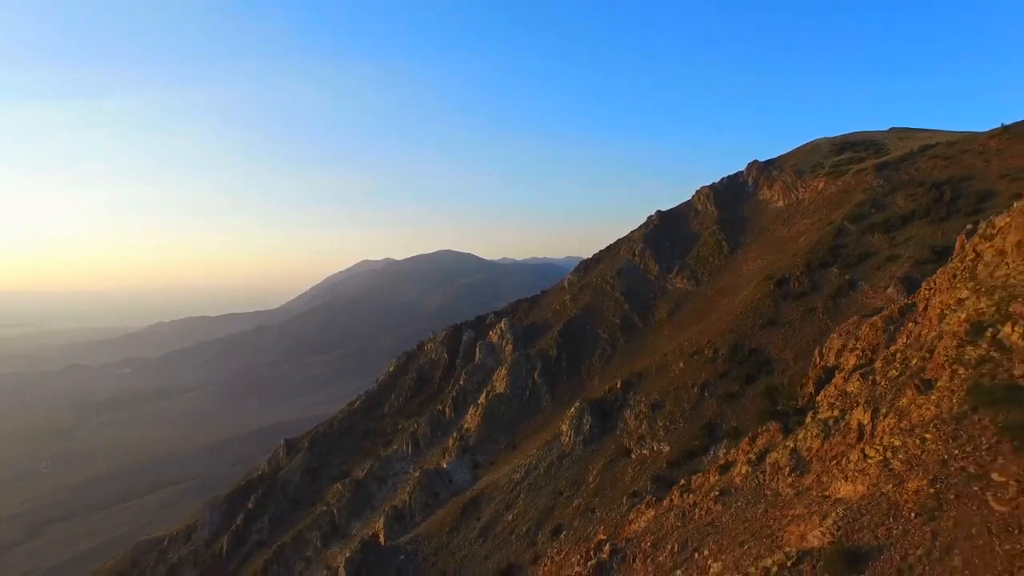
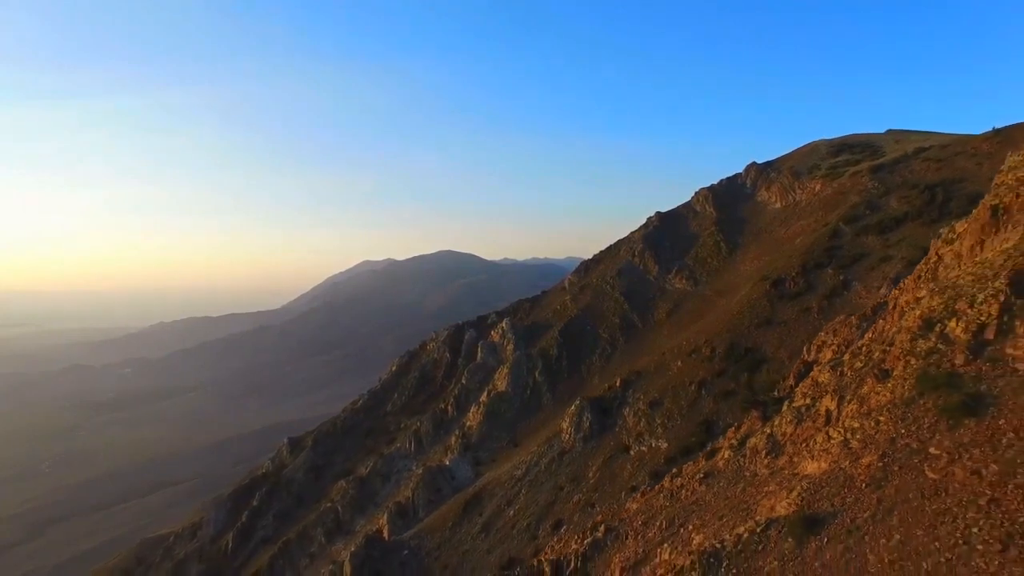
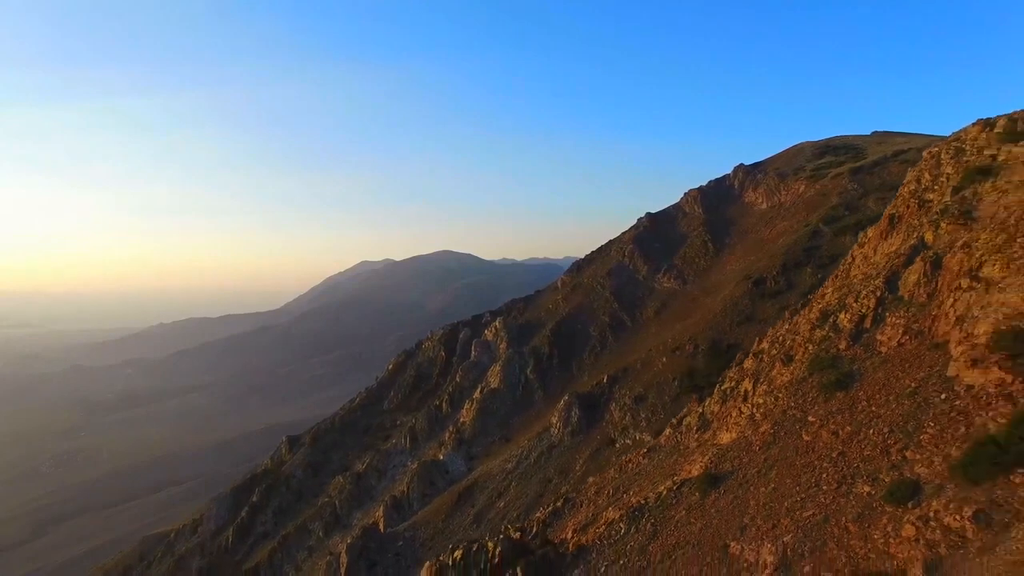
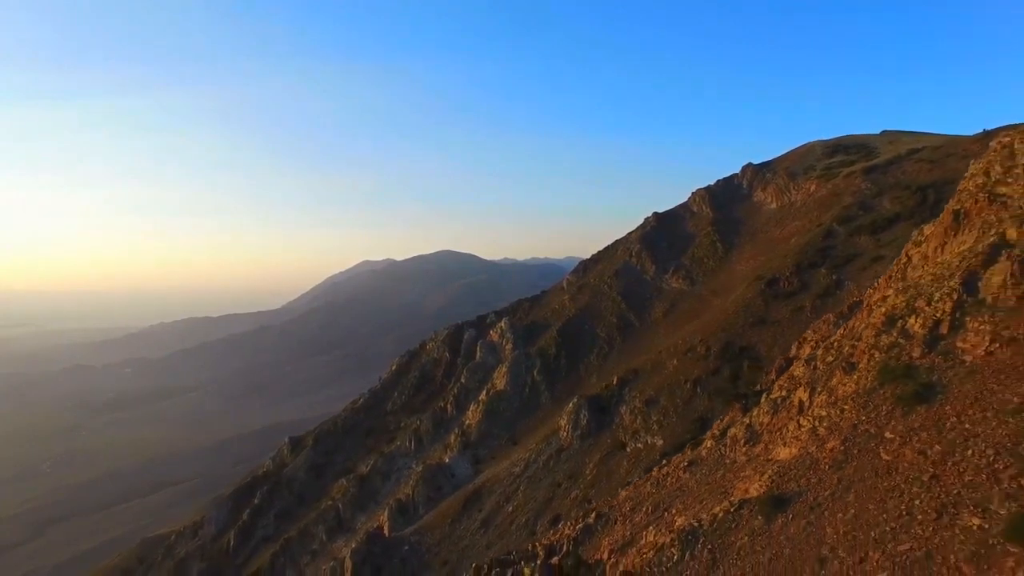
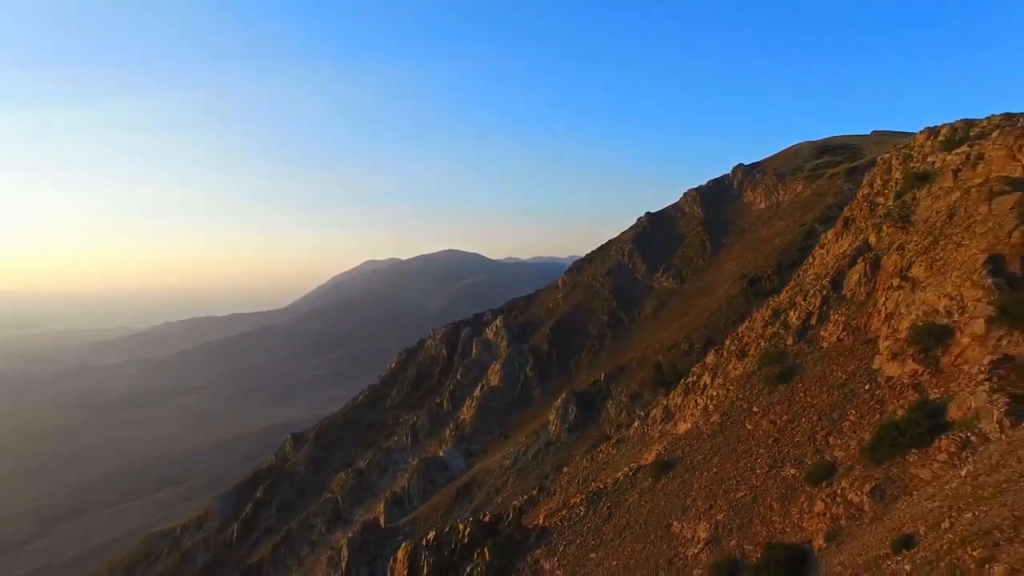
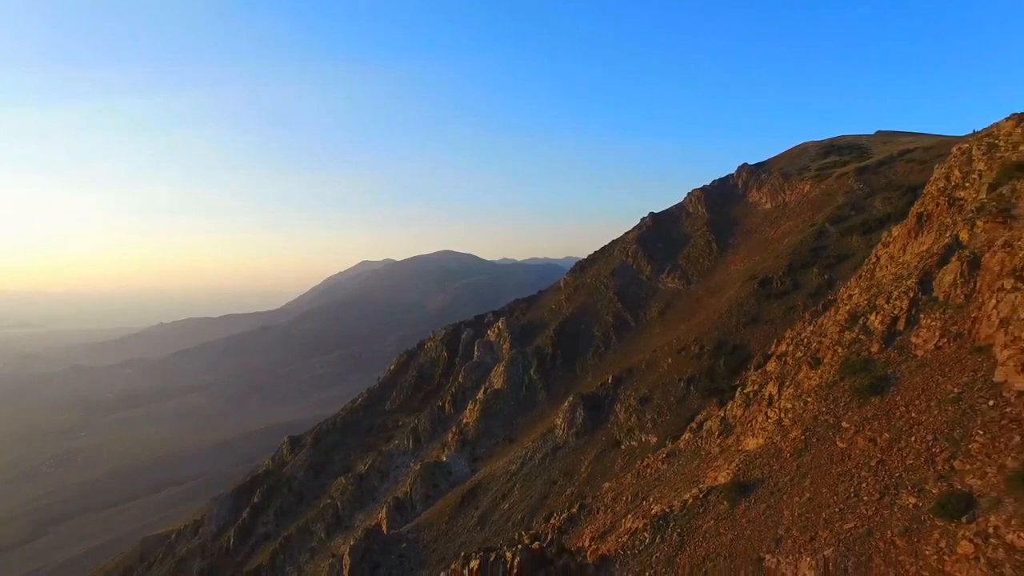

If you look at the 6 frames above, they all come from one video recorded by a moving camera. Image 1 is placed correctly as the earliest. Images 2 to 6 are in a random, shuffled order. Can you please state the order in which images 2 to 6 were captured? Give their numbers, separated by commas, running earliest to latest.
2, 4, 6, 3, 5
